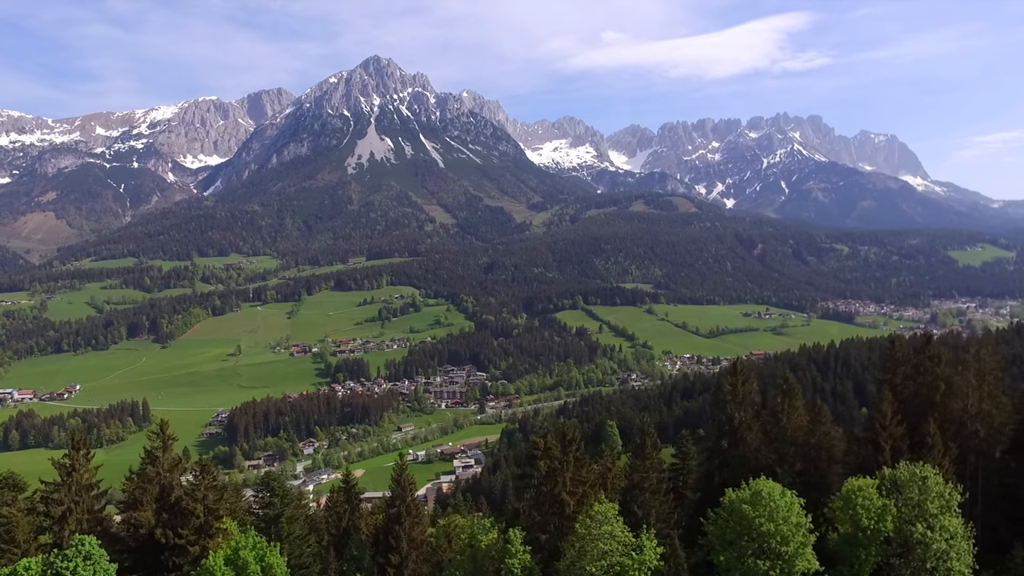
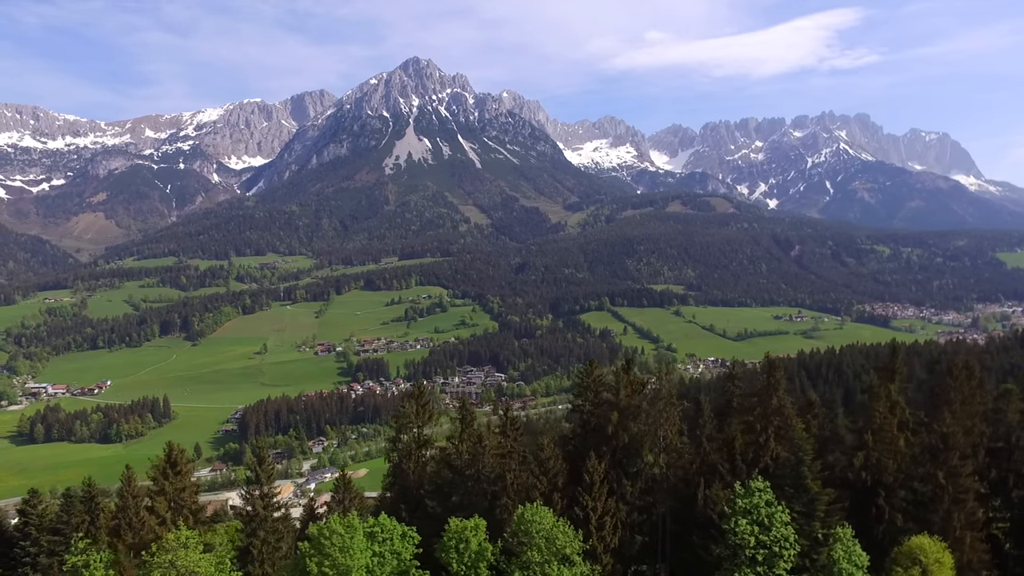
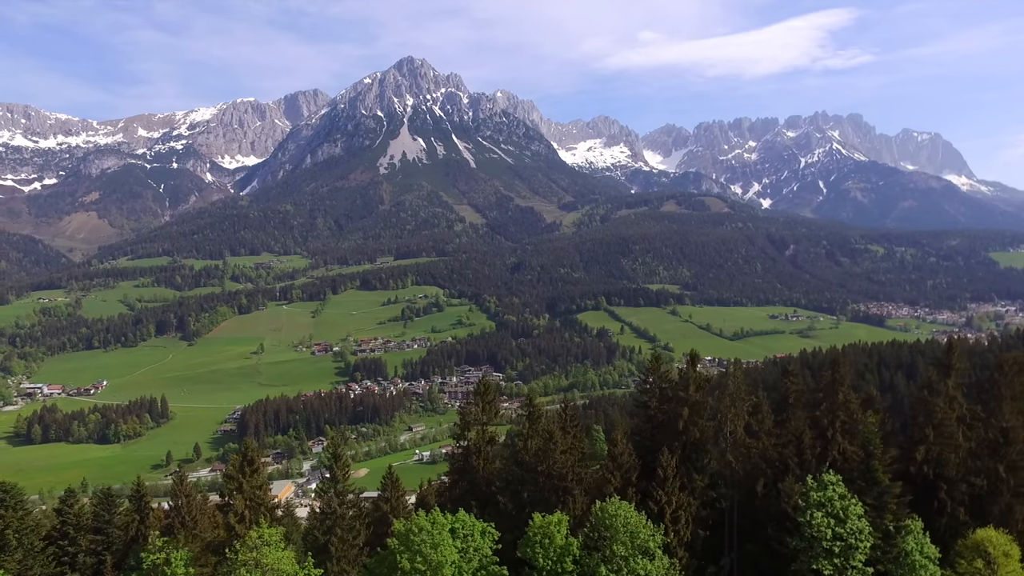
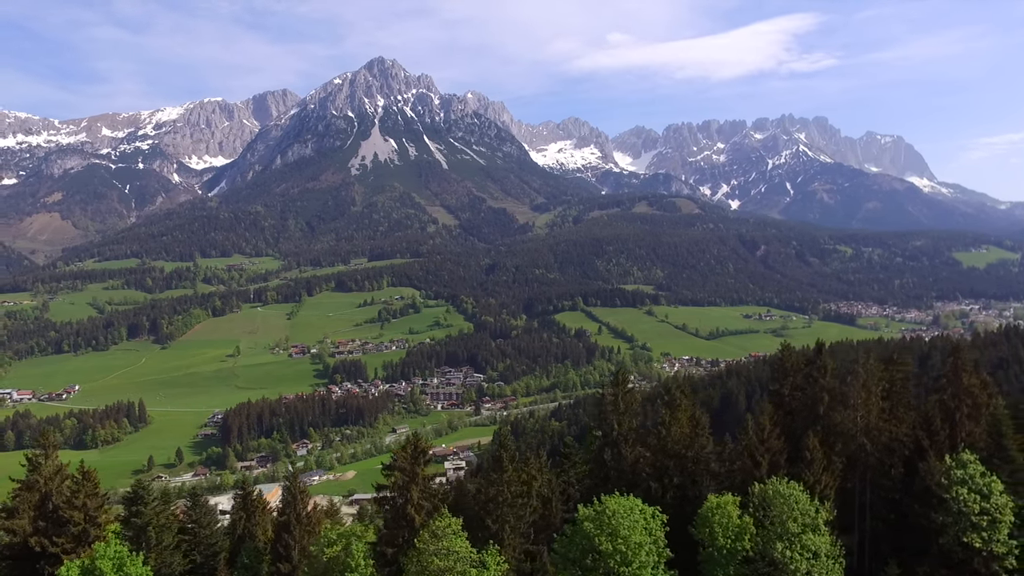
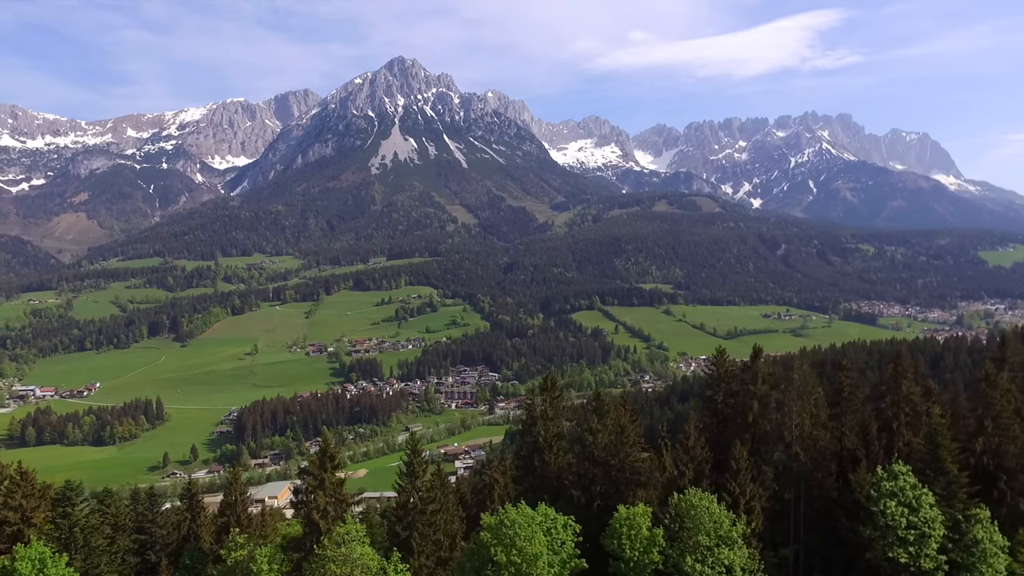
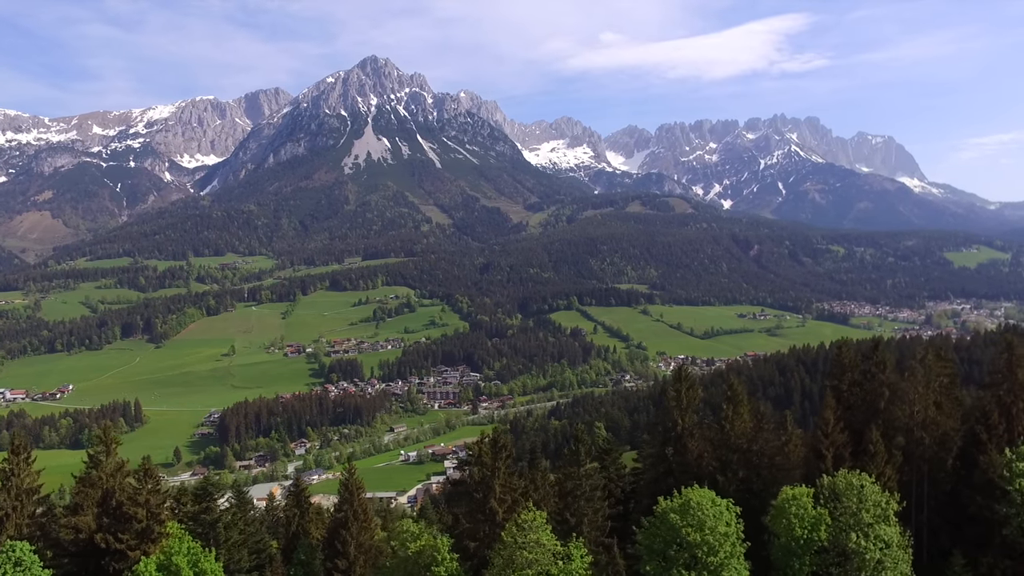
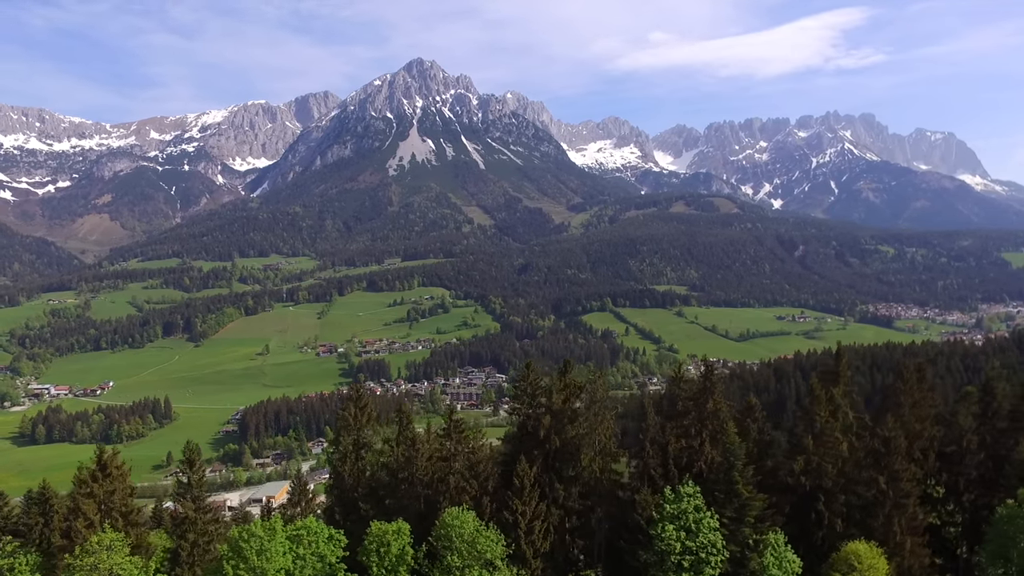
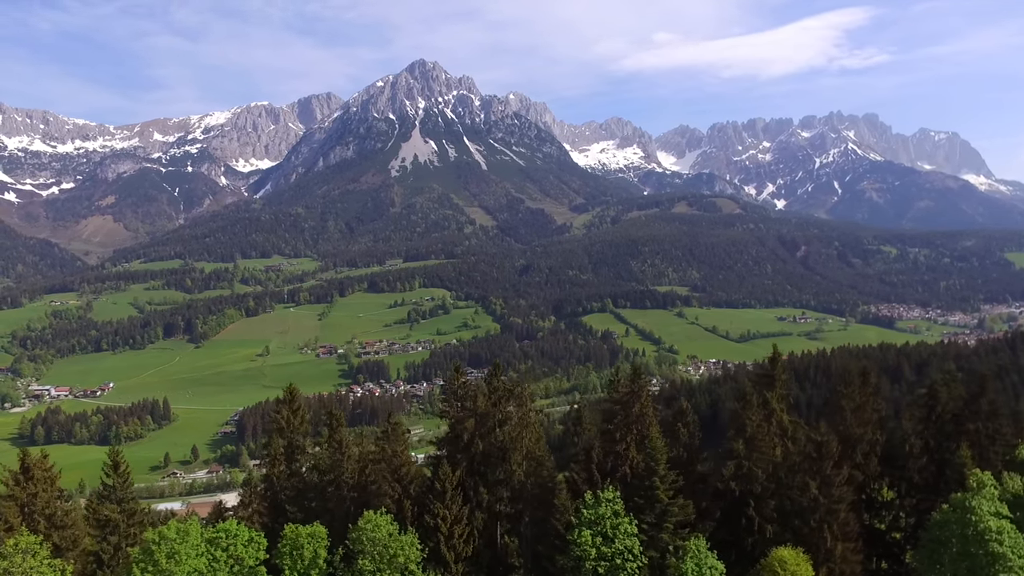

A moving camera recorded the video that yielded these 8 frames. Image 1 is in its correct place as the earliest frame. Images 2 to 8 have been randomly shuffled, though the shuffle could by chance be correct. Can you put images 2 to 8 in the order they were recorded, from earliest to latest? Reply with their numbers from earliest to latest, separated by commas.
6, 4, 5, 3, 2, 7, 8
